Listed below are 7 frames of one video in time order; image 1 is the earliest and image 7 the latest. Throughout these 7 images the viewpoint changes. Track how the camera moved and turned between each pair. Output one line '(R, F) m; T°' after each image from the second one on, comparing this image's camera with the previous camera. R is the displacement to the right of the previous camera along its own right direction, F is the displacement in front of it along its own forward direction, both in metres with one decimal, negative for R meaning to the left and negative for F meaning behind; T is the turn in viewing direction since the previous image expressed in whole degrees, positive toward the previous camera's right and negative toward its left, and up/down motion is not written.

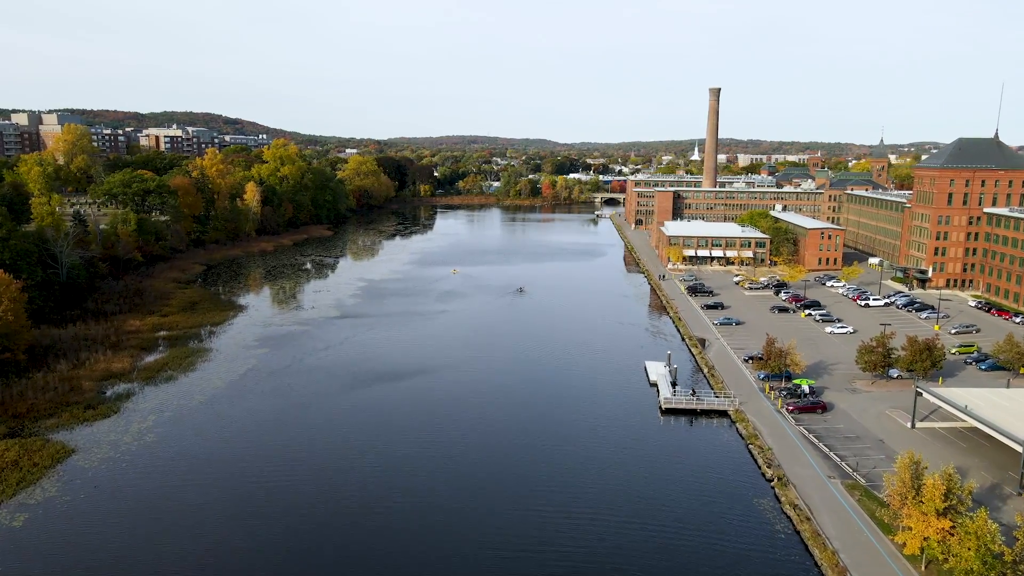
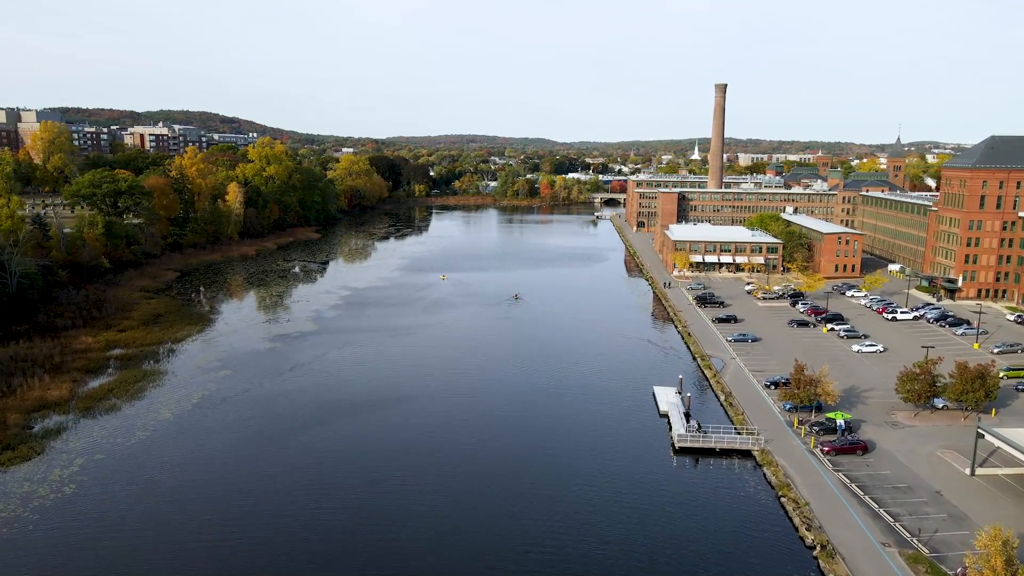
(+0.4, +4.9) m; 0°
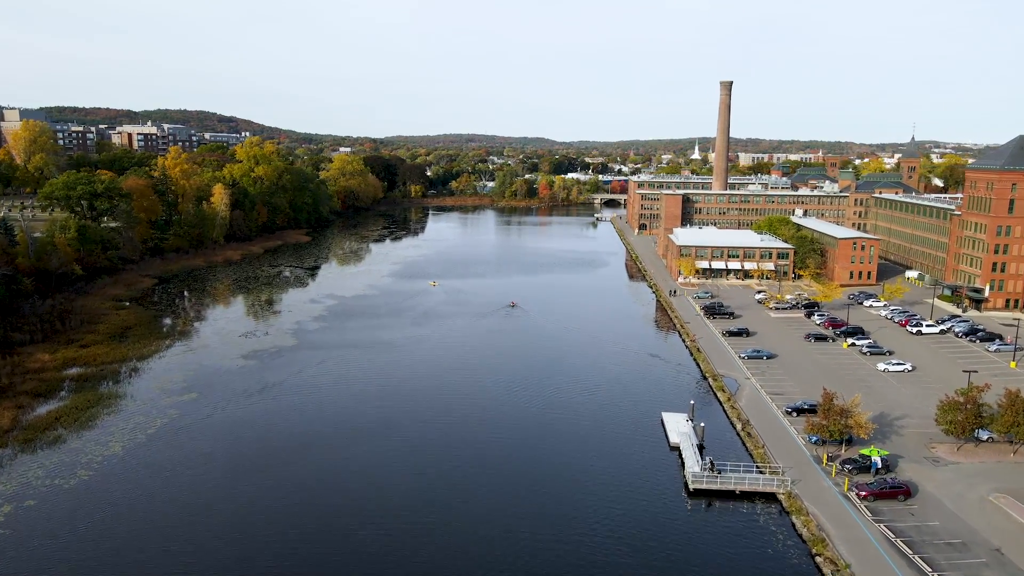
(+0.3, +3.8) m; 0°
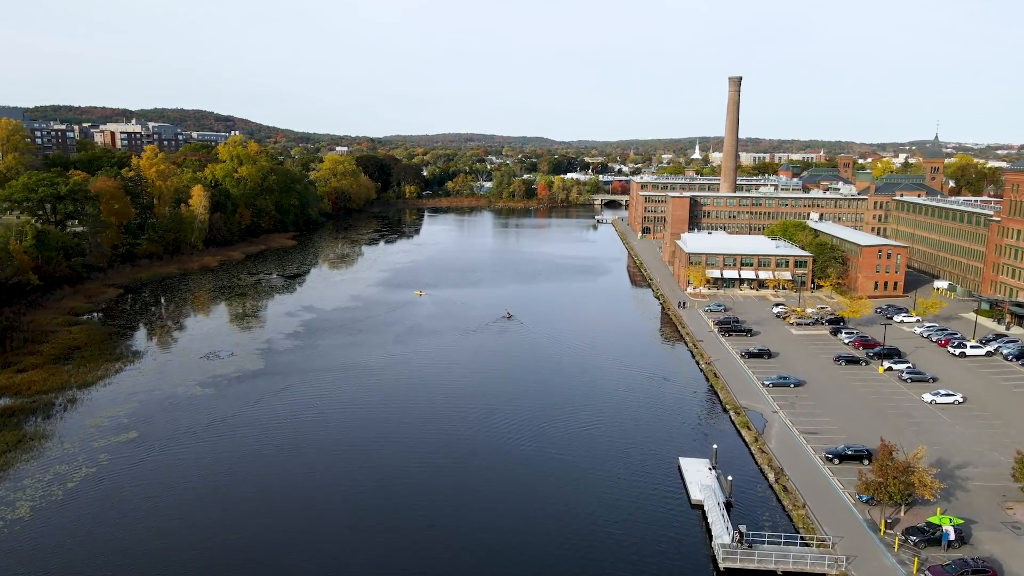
(+0.3, +5.2) m; 0°
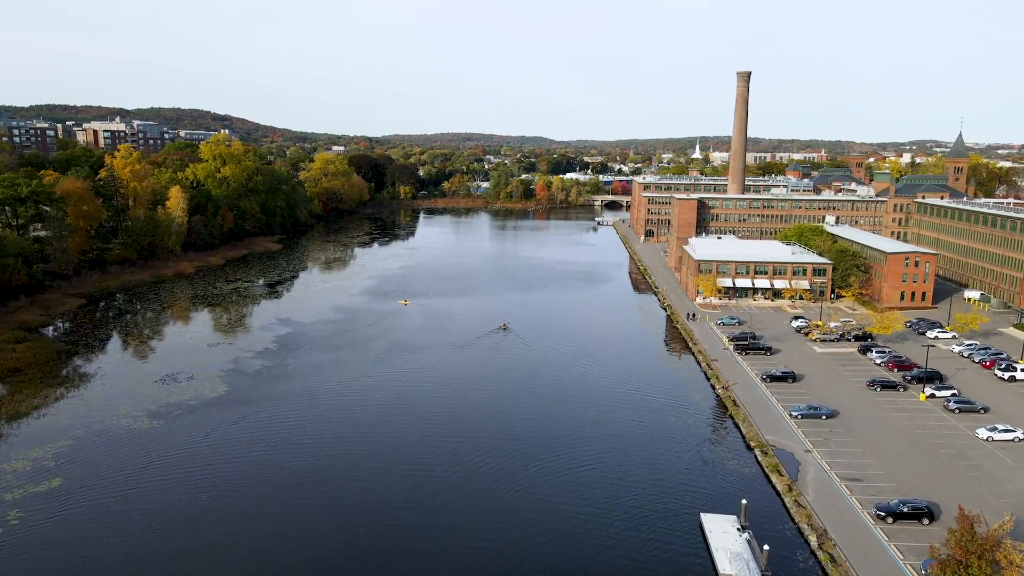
(+0.3, +4.8) m; 0°
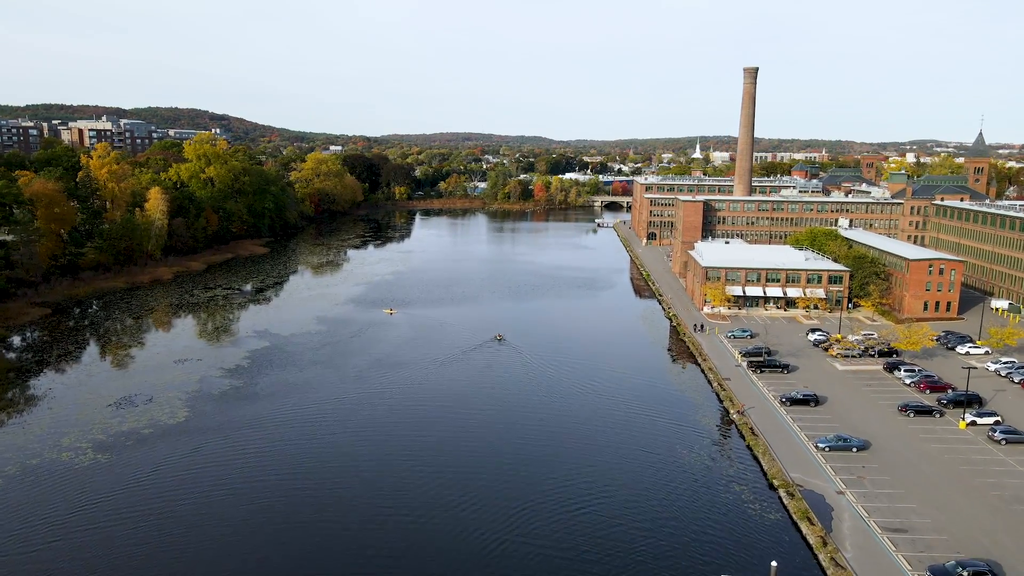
(+0.3, +3.8) m; 0°
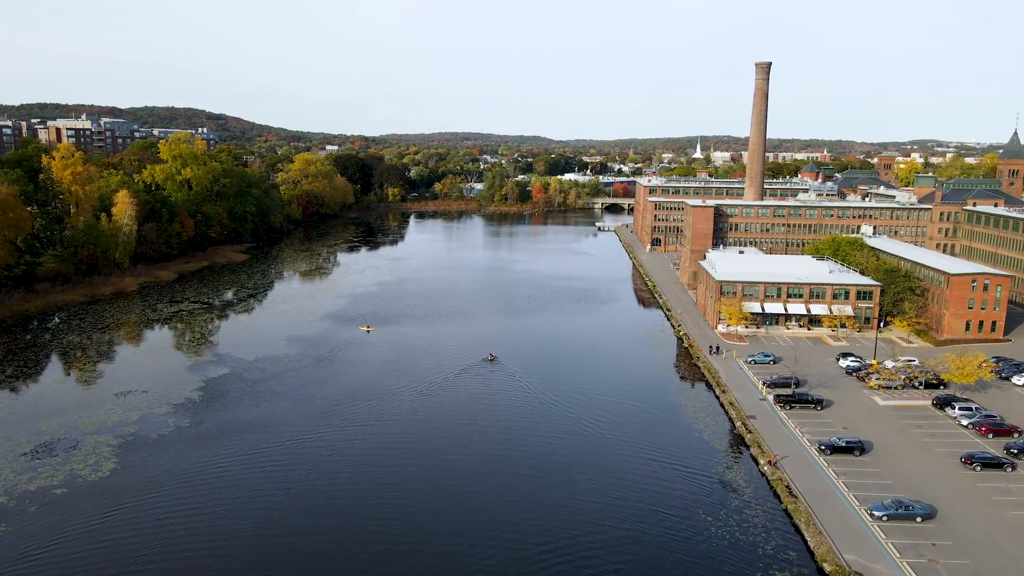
(+0.4, +5.5) m; 0°
